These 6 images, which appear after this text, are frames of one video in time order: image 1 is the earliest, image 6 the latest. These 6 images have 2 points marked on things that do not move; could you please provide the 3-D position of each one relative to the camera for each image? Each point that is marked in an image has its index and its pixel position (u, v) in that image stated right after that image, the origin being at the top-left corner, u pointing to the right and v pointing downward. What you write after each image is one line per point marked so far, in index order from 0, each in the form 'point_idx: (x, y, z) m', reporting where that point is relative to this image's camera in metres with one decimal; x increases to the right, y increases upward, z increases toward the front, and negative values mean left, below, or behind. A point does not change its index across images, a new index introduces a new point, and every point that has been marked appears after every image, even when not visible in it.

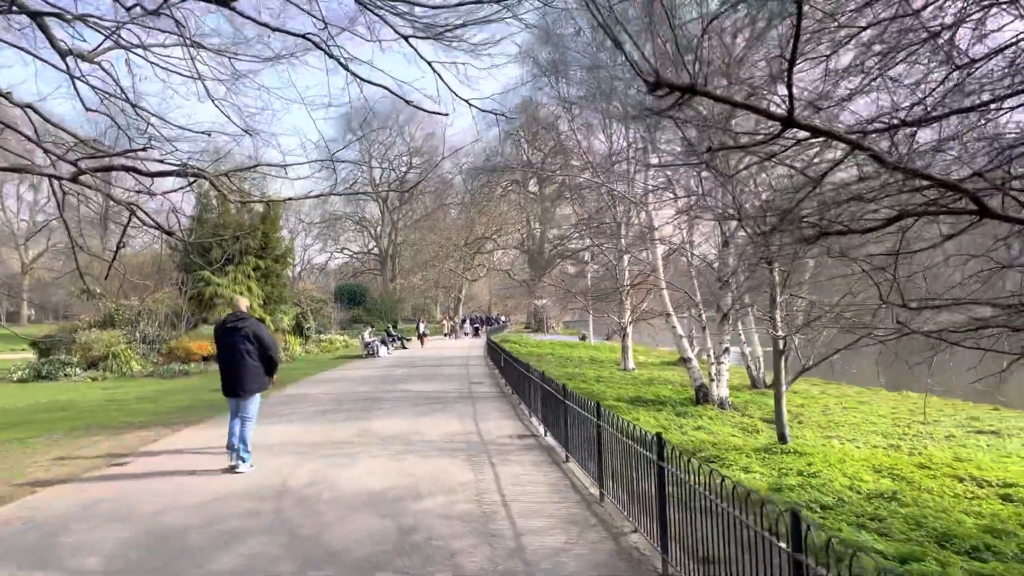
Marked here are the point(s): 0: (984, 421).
0: (+7.5, -2.1, +12.7) m
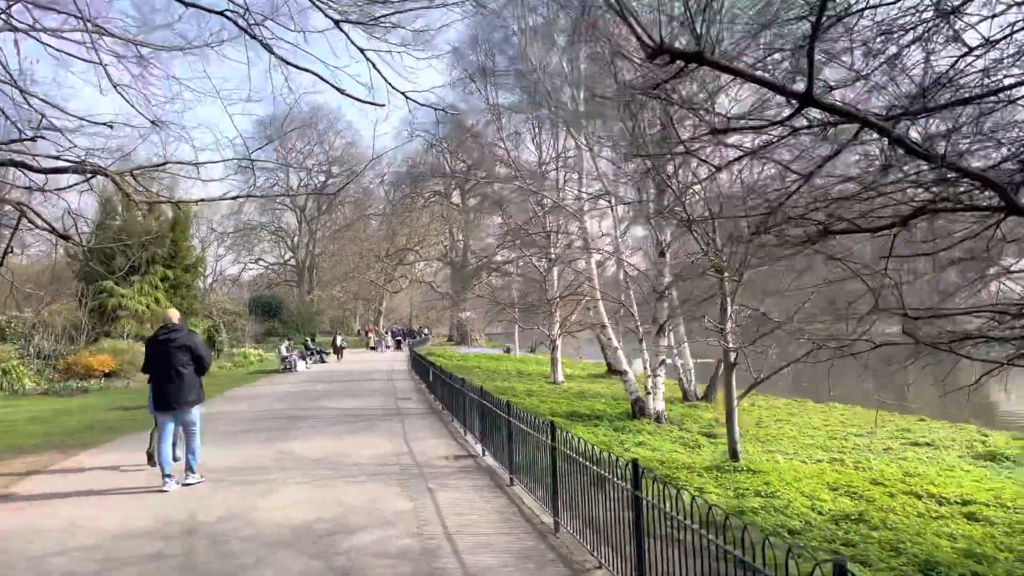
0: (+6.4, -2.3, +12.8) m
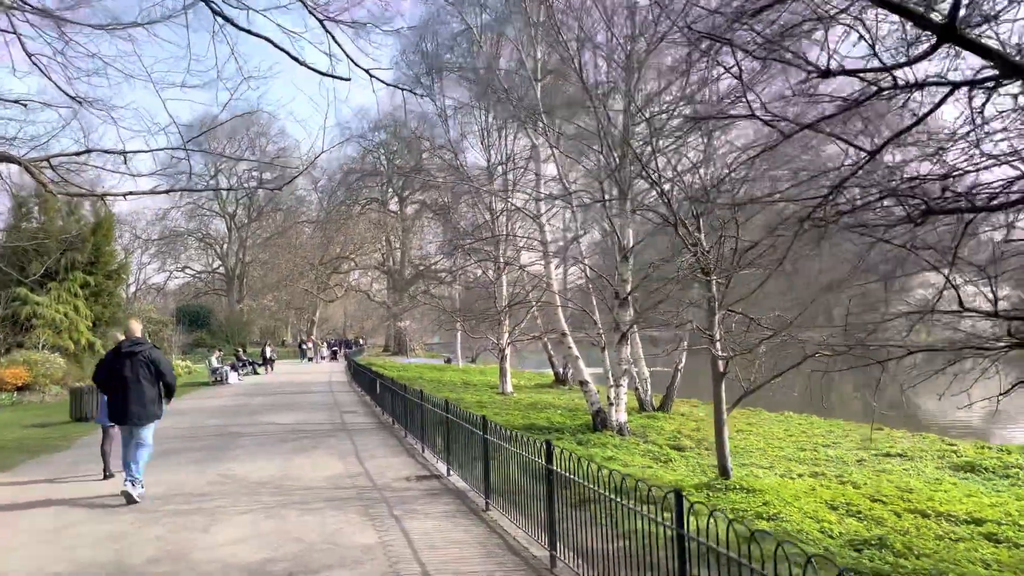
0: (+5.8, -2.4, +12.5) m
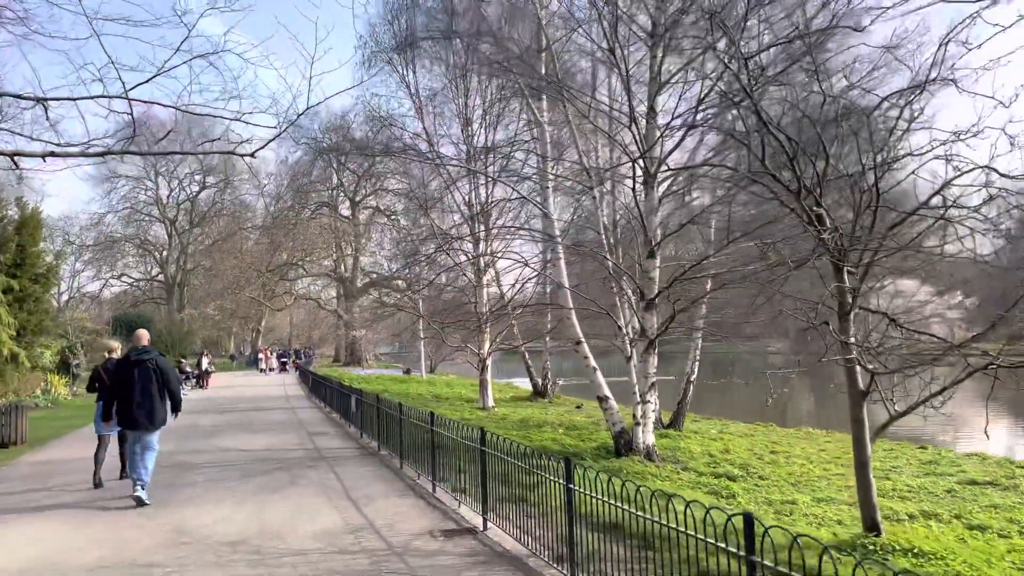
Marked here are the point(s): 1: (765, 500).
0: (+5.9, -2.4, +10.9) m
1: (+2.6, -2.2, +8.3) m
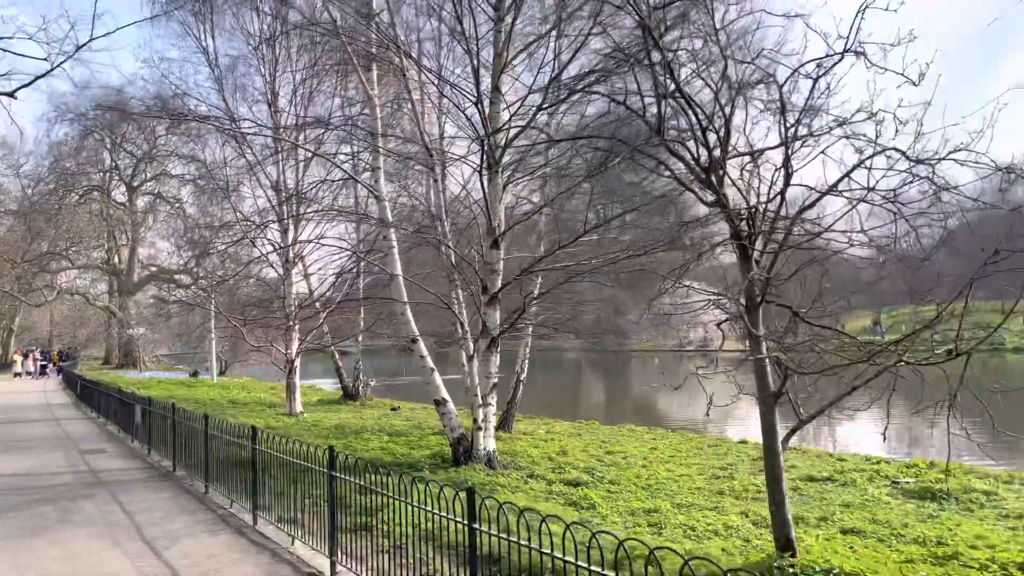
0: (+3.6, -2.4, +11.1) m
1: (+1.1, -2.1, +7.7) m
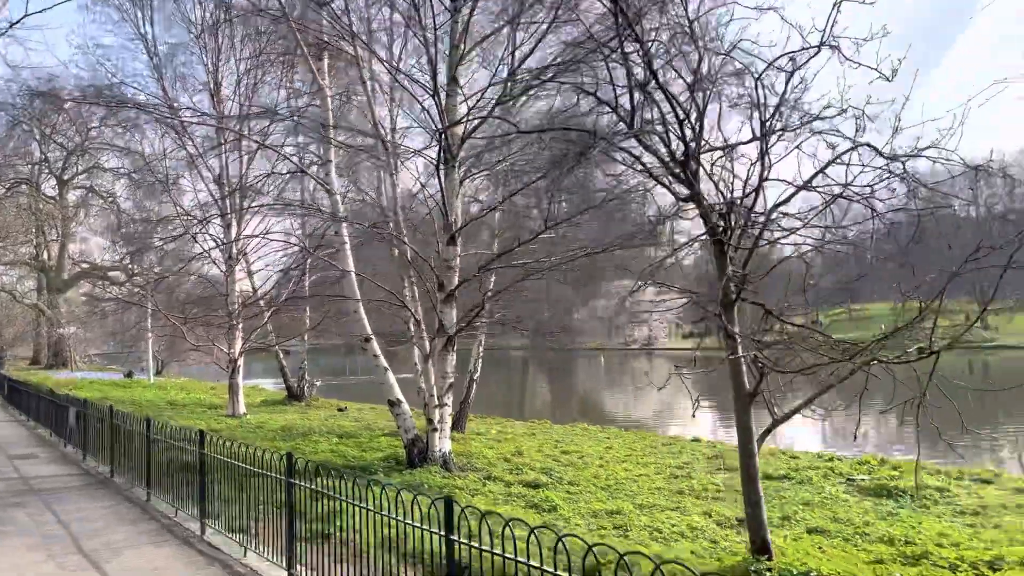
0: (+3.0, -2.4, +11.1) m
1: (+0.7, -2.1, +7.6) m
